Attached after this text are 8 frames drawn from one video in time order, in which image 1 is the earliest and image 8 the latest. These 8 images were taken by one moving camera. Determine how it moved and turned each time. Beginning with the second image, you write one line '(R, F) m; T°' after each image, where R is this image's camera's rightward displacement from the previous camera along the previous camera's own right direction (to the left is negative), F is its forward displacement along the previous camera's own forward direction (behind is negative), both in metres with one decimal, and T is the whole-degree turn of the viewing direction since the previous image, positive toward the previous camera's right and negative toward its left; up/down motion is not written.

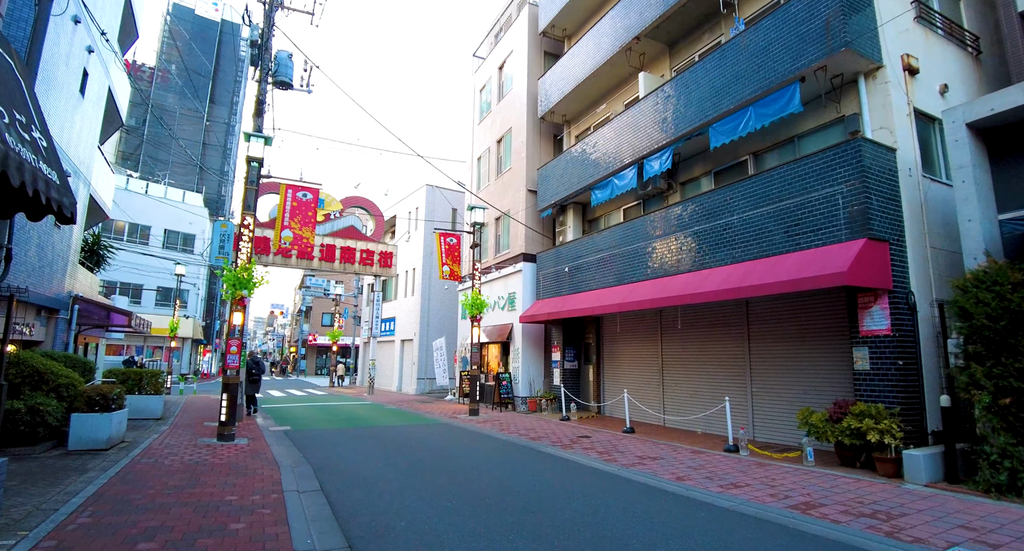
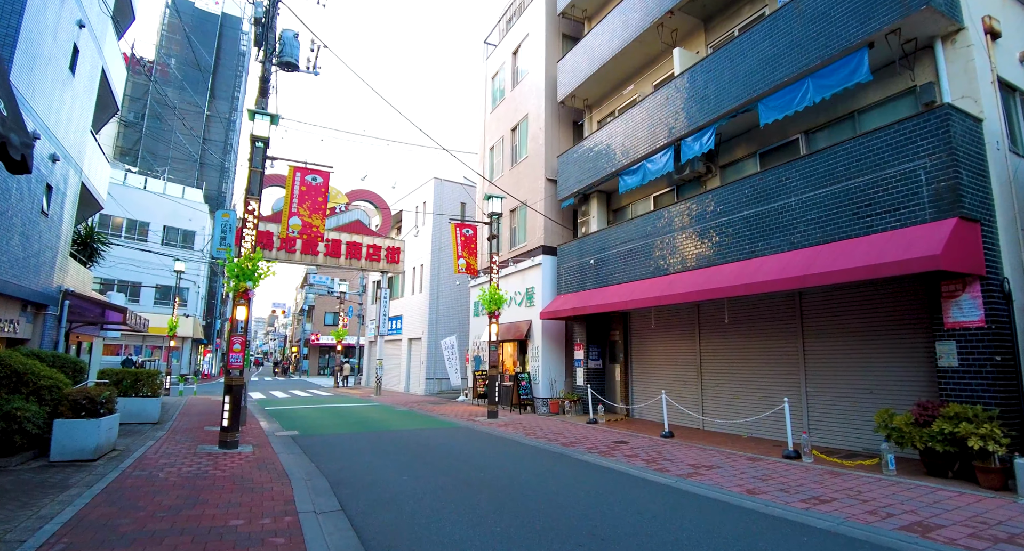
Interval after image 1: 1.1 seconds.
(-0.6, +1.1) m; 0°
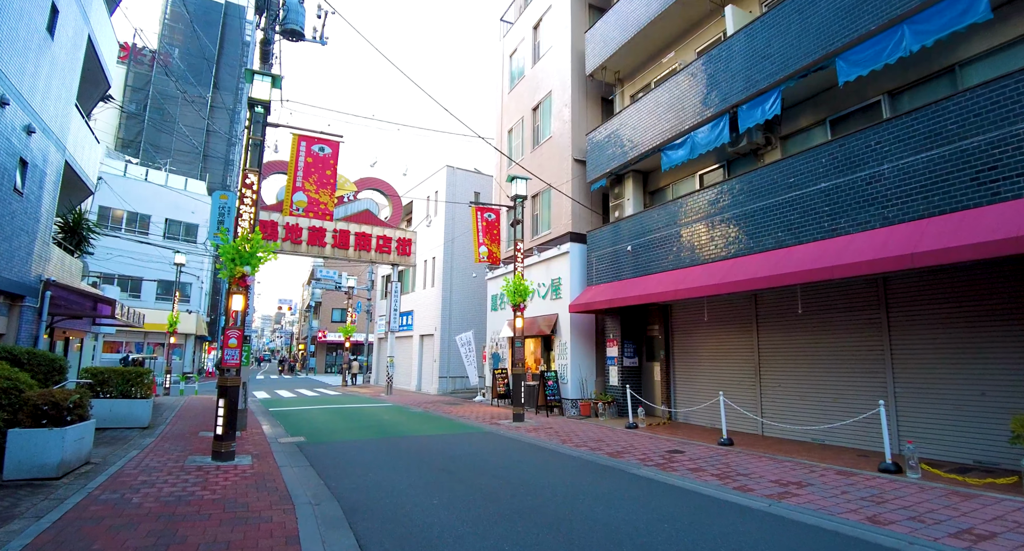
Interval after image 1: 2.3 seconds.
(-0.6, +1.5) m; -1°
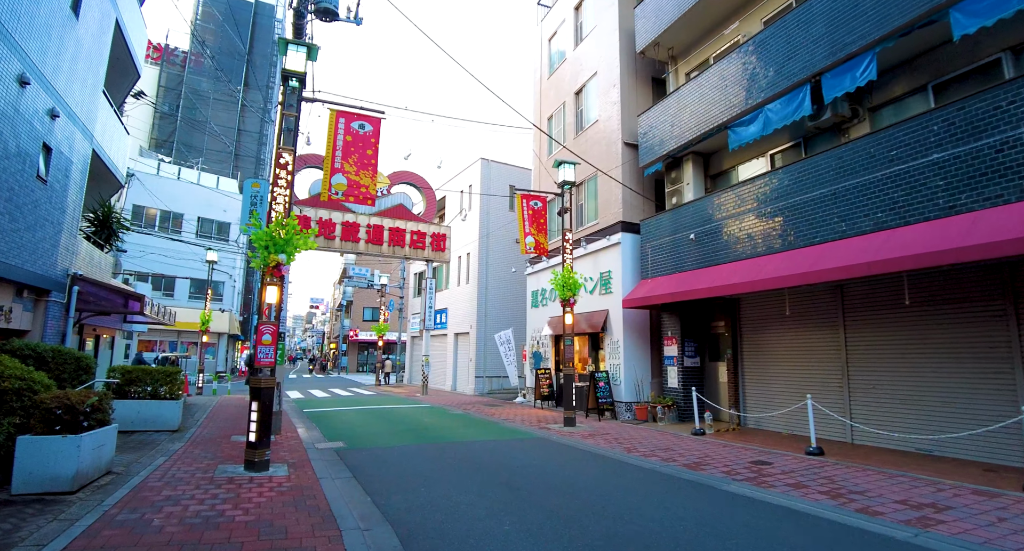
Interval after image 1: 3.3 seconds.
(-0.6, +1.1) m; -3°
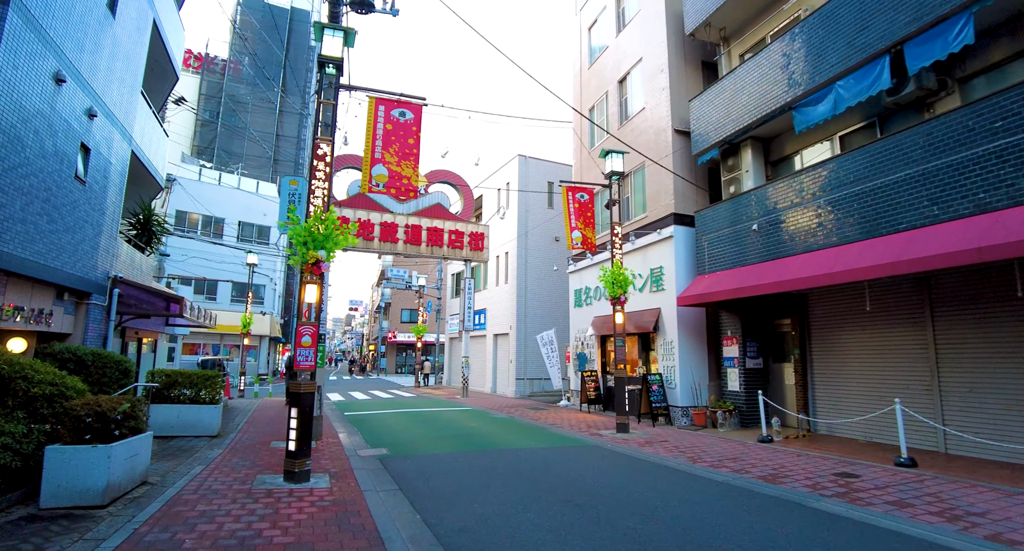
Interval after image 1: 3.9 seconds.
(-0.3, +0.7) m; -4°
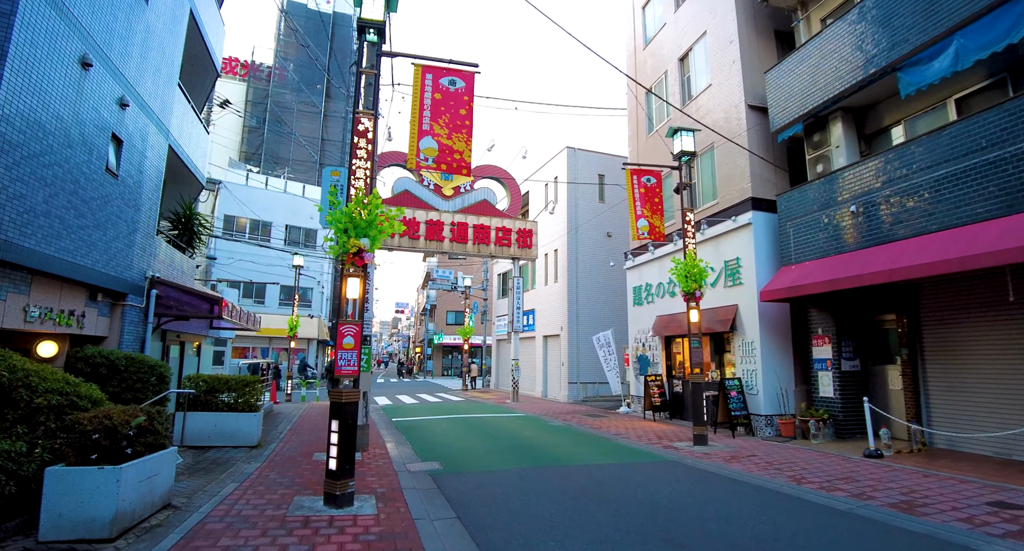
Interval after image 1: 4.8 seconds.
(-0.4, +1.1) m; -5°
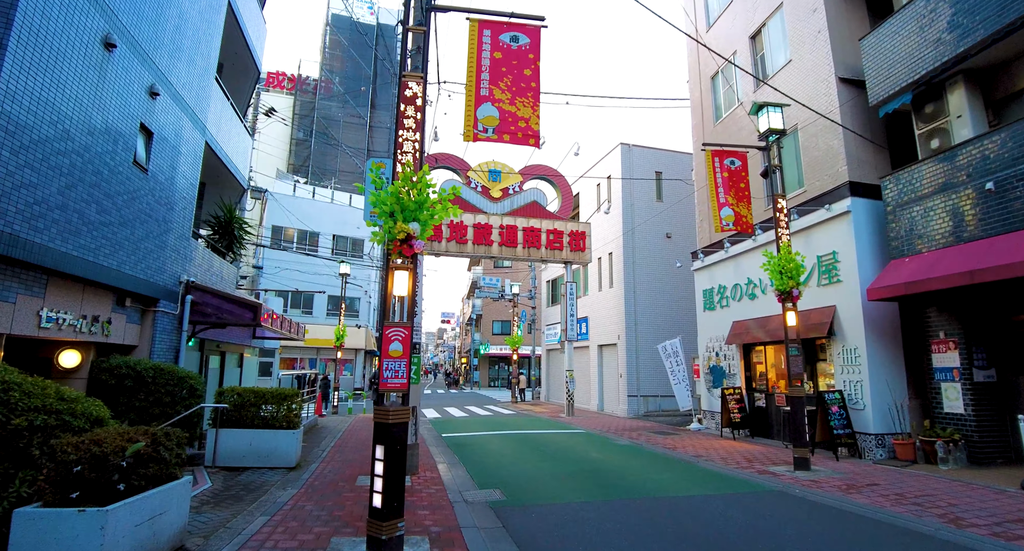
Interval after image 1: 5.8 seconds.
(-0.4, +1.2) m; -5°
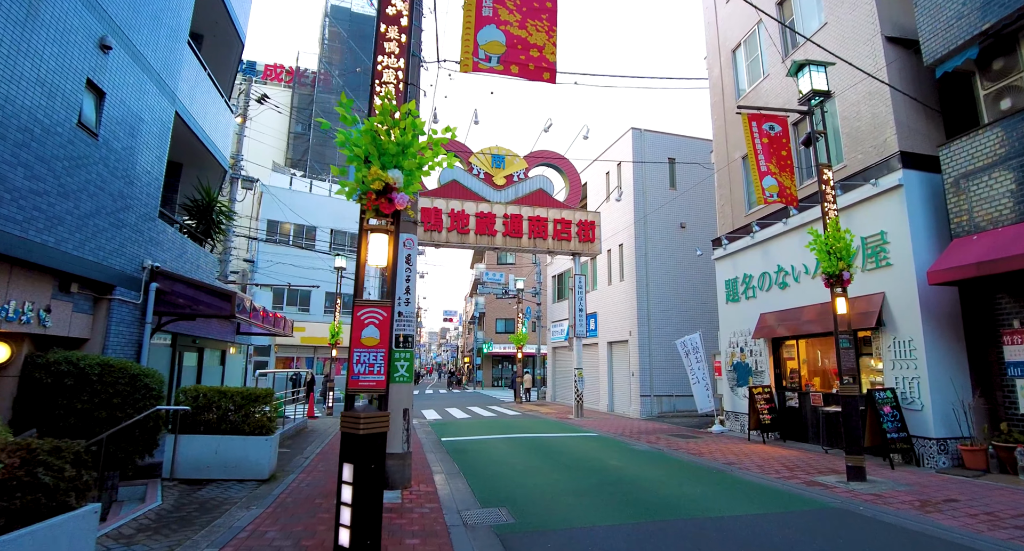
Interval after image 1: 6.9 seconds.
(-0.1, +1.2) m; 0°
